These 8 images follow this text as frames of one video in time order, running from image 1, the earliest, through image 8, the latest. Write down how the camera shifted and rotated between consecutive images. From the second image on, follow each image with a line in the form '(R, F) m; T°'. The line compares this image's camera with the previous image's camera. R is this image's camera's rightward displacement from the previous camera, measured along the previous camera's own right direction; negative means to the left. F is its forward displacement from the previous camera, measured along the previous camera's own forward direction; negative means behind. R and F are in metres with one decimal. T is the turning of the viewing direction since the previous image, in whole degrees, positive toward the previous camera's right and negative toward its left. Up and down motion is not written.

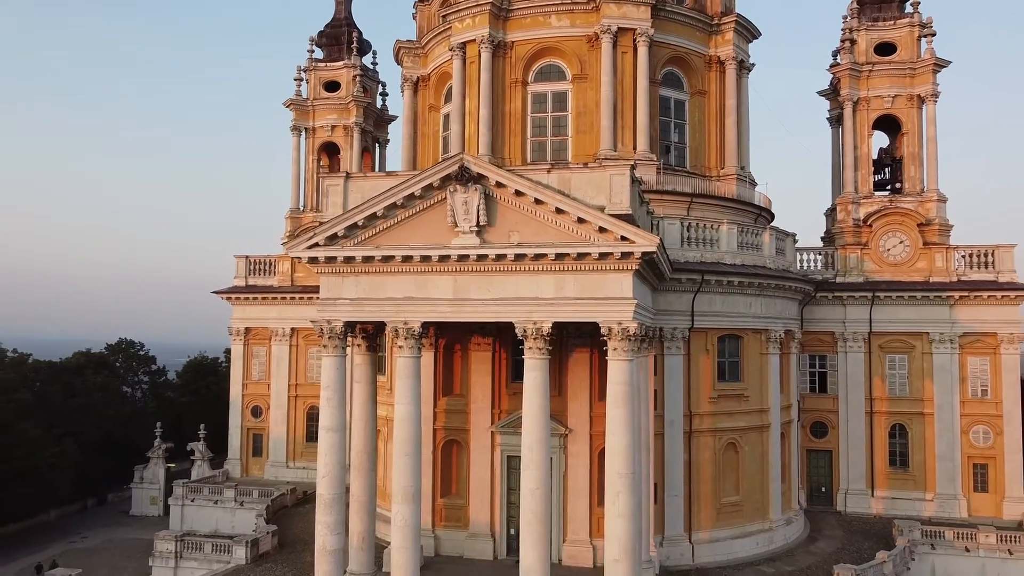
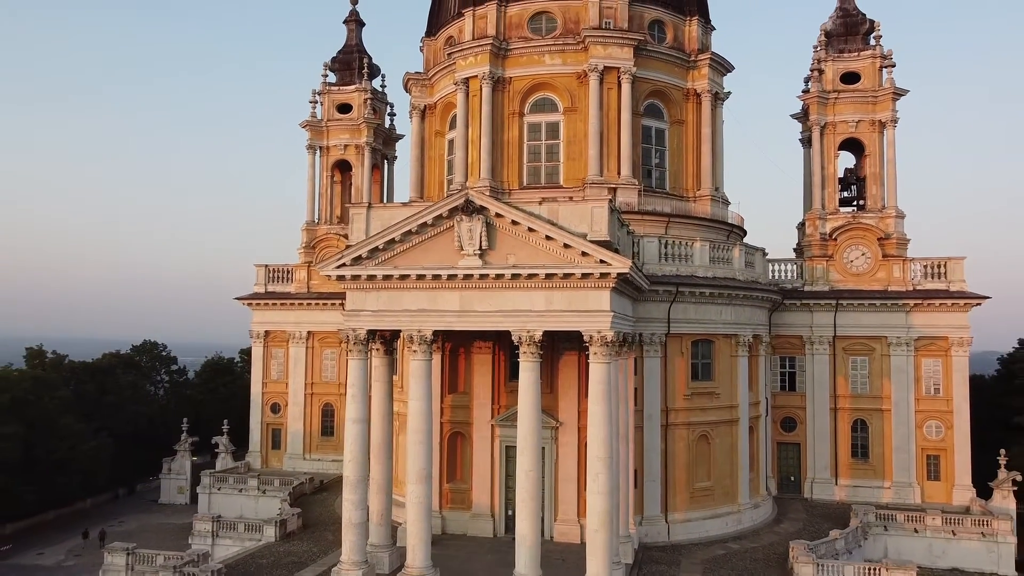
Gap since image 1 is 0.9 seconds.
(+0.1, -3.1) m; 0°
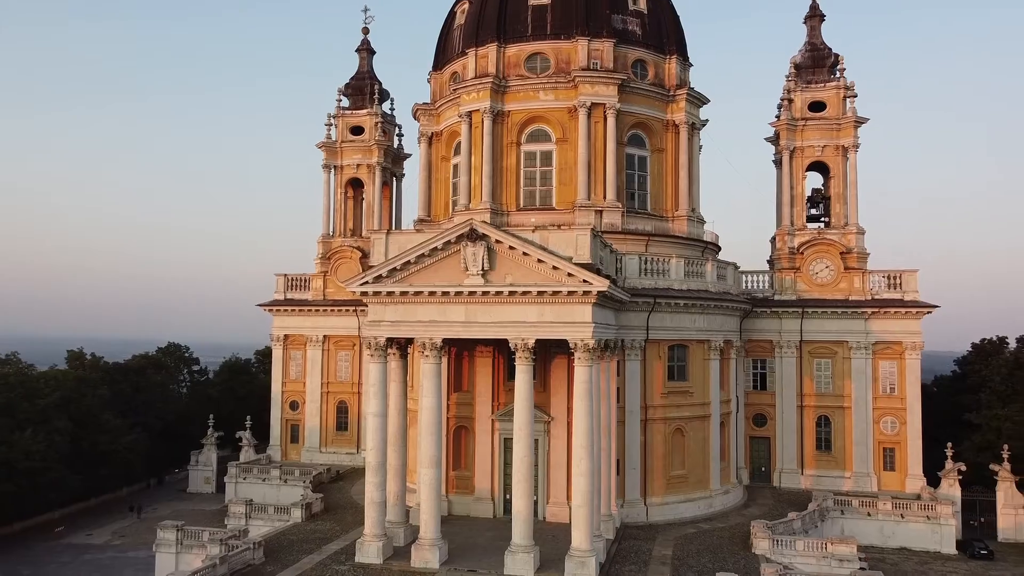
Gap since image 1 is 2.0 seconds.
(+0.1, -3.6) m; 0°
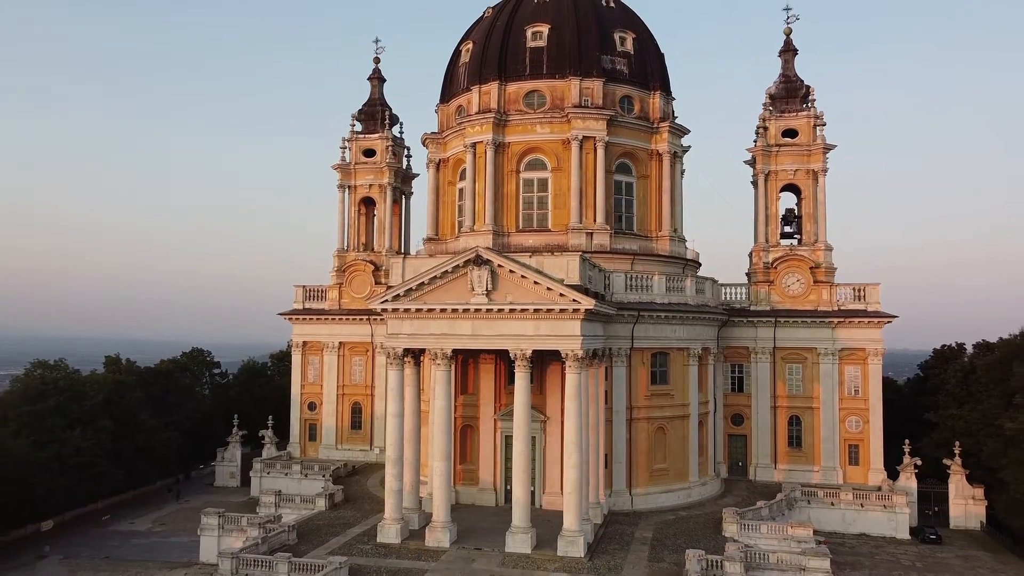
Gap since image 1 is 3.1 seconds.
(0.0, -3.7) m; 0°
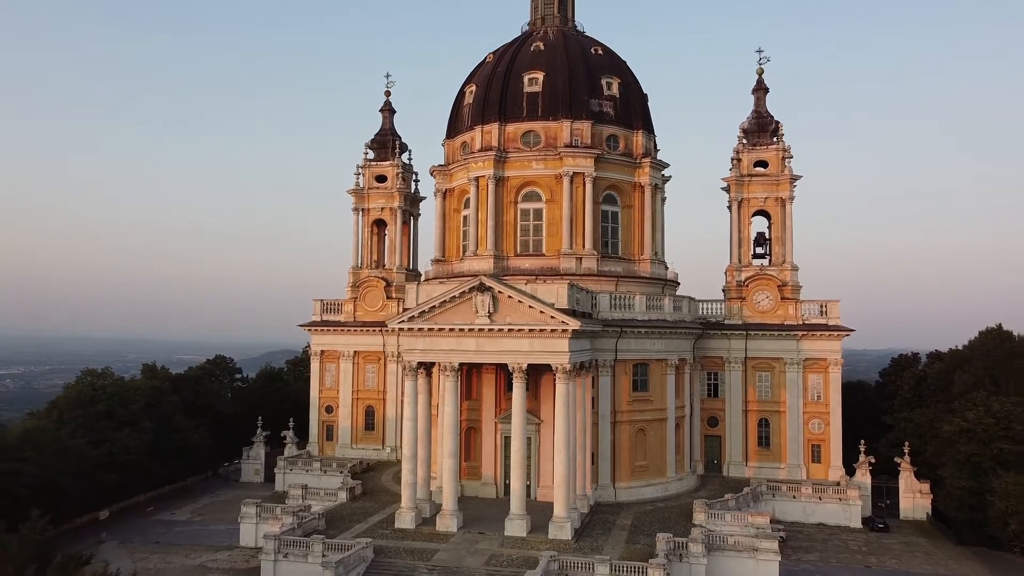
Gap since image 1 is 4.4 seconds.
(+0.1, -4.6) m; 0°
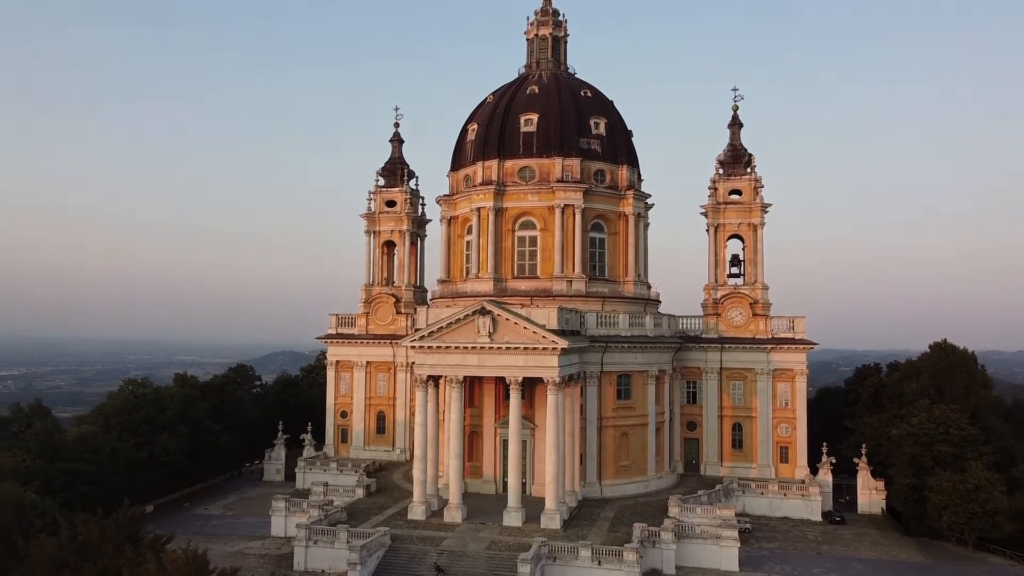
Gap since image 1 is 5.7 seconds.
(+0.2, -4.9) m; 0°
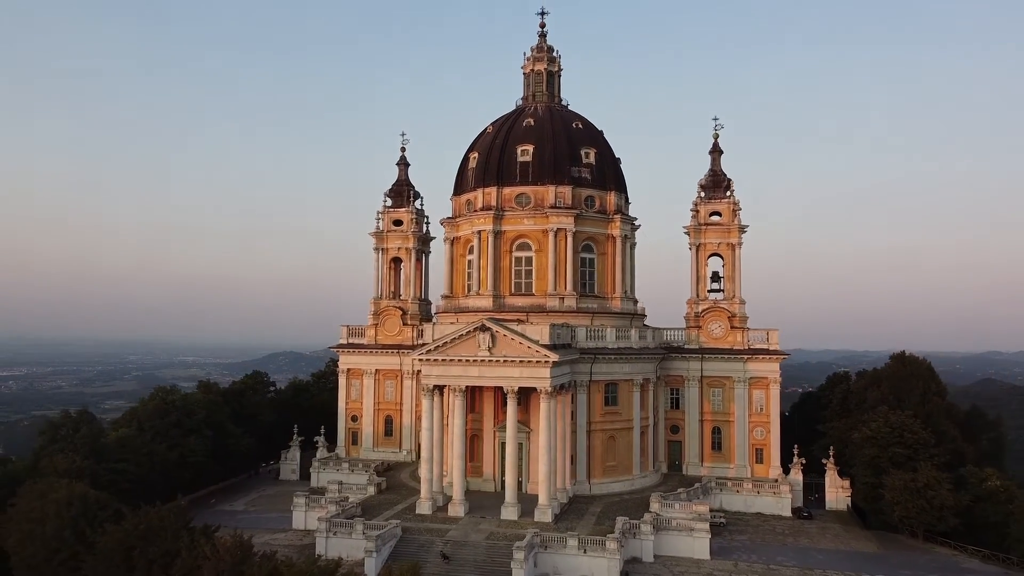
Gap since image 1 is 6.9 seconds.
(+0.2, -4.4) m; 0°
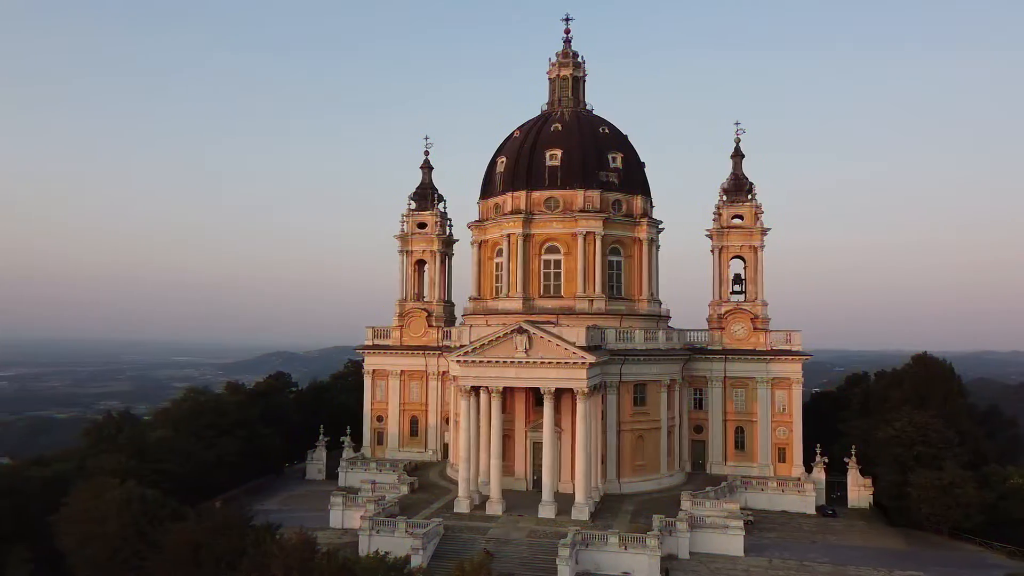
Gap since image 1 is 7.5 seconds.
(-2.3, -0.8) m; 0°
